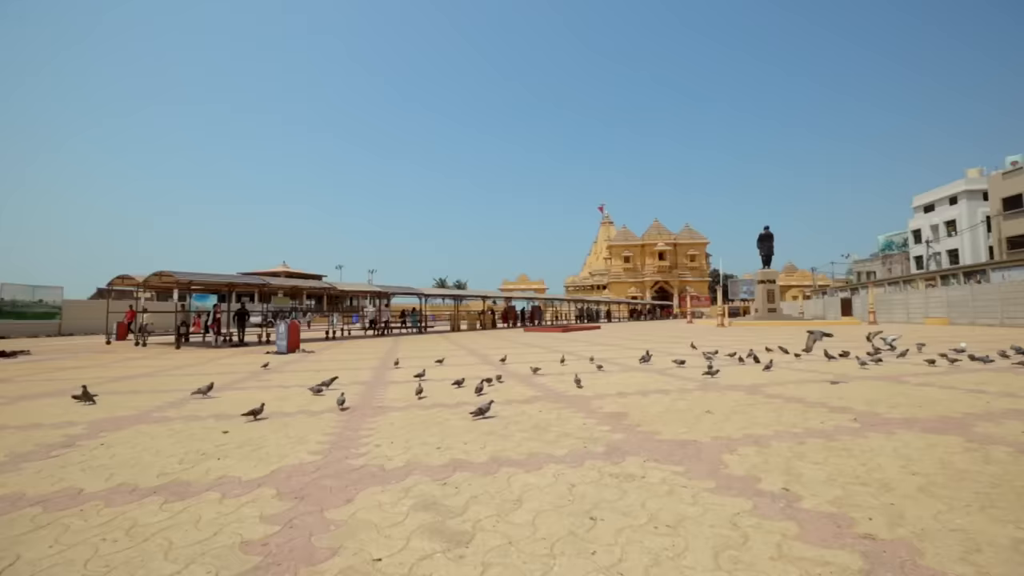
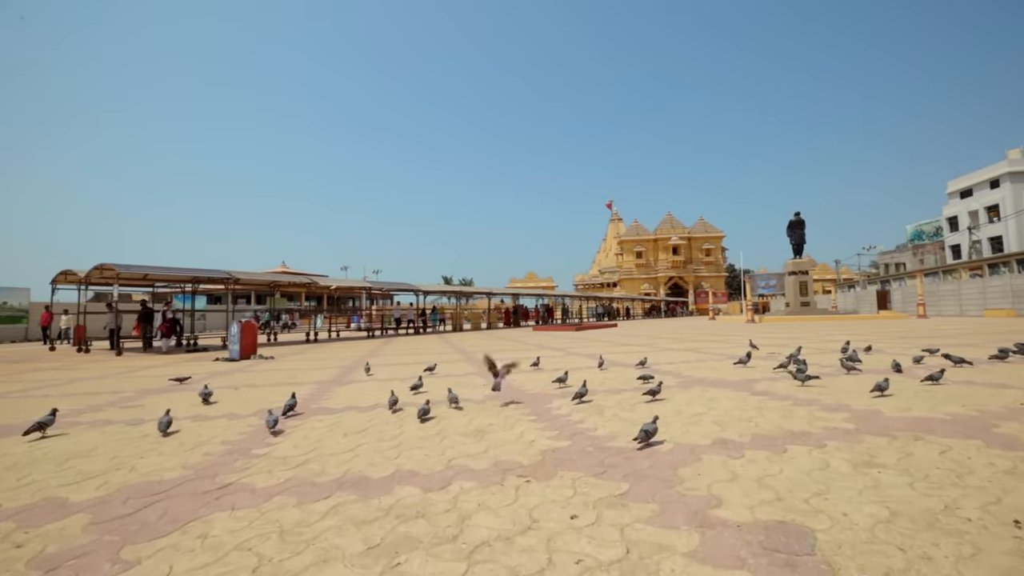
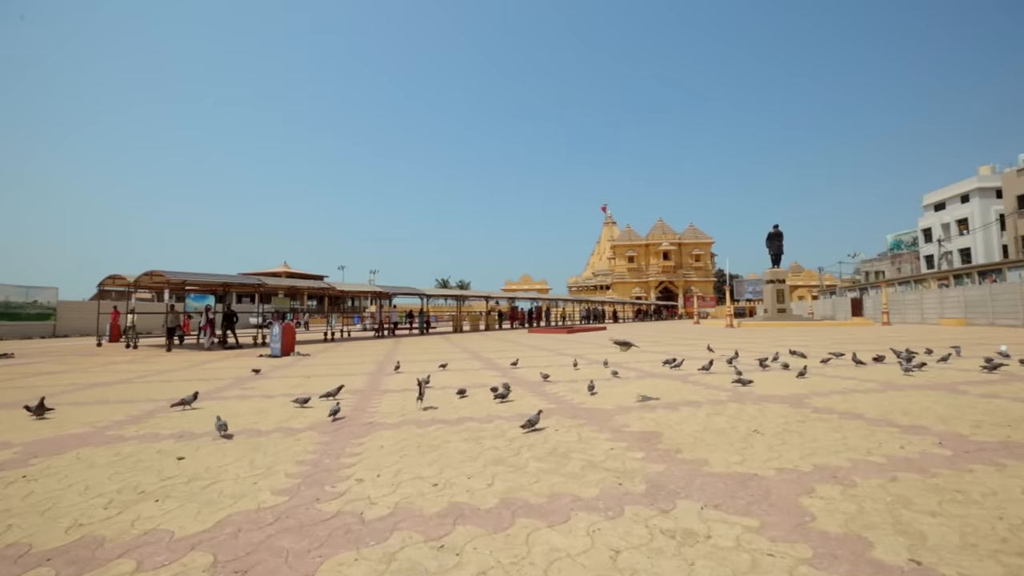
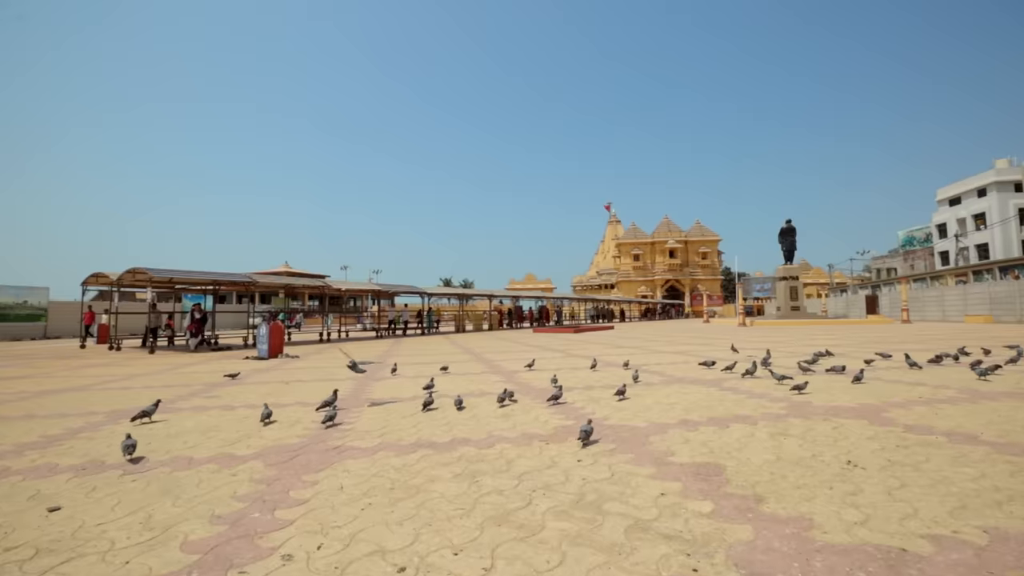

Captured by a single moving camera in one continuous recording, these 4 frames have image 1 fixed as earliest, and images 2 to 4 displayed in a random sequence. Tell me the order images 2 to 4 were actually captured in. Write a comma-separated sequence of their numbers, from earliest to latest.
3, 4, 2
